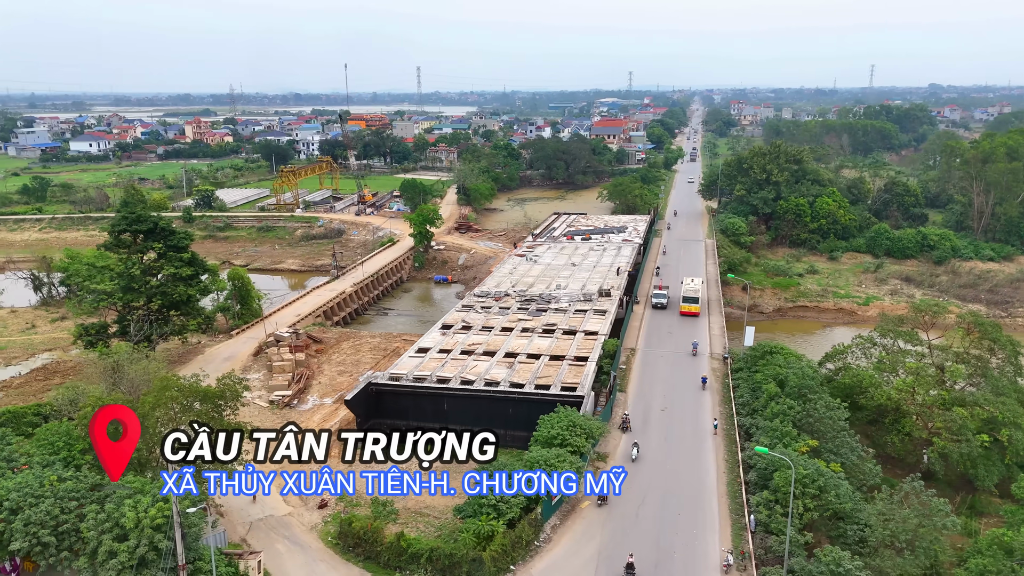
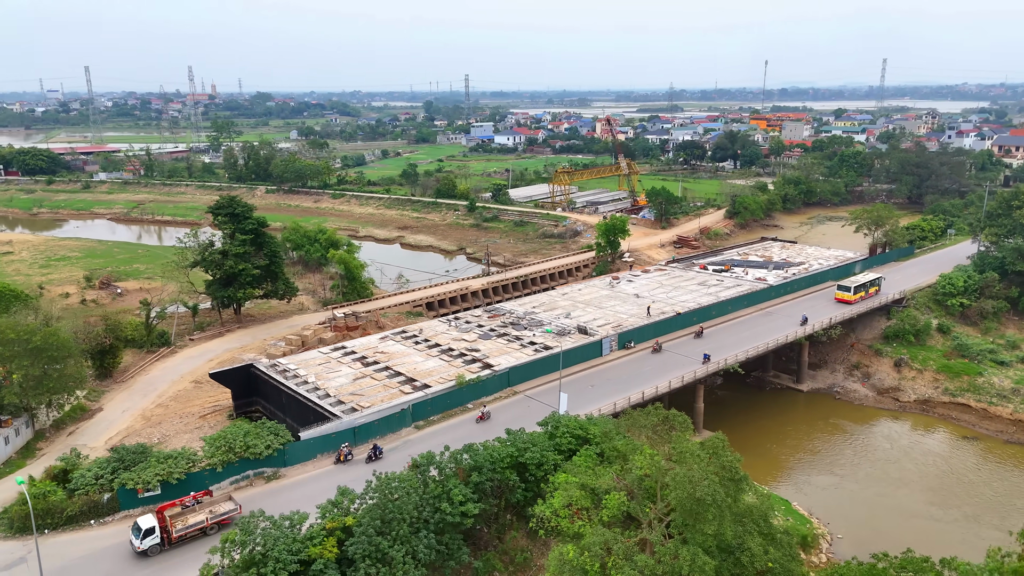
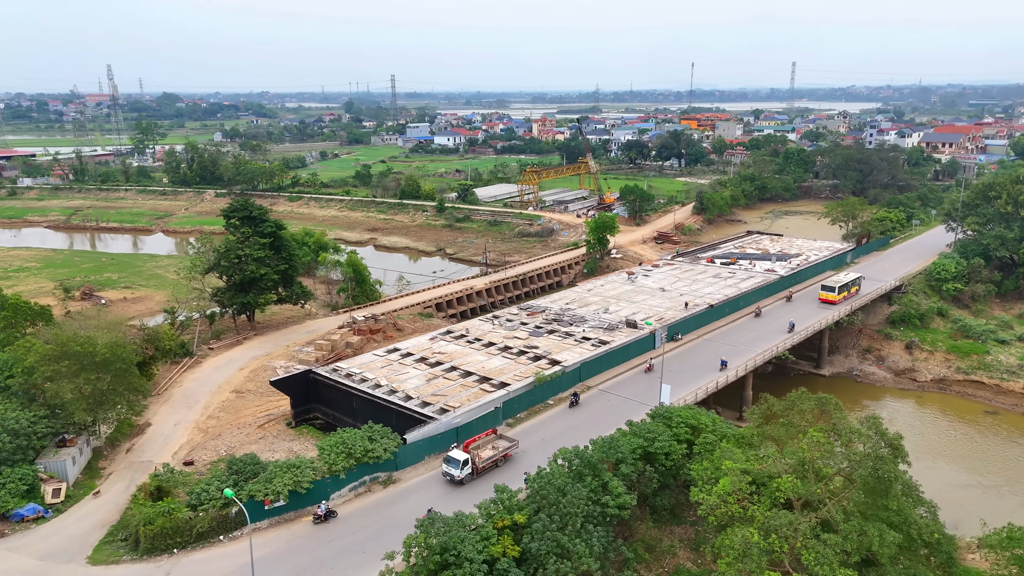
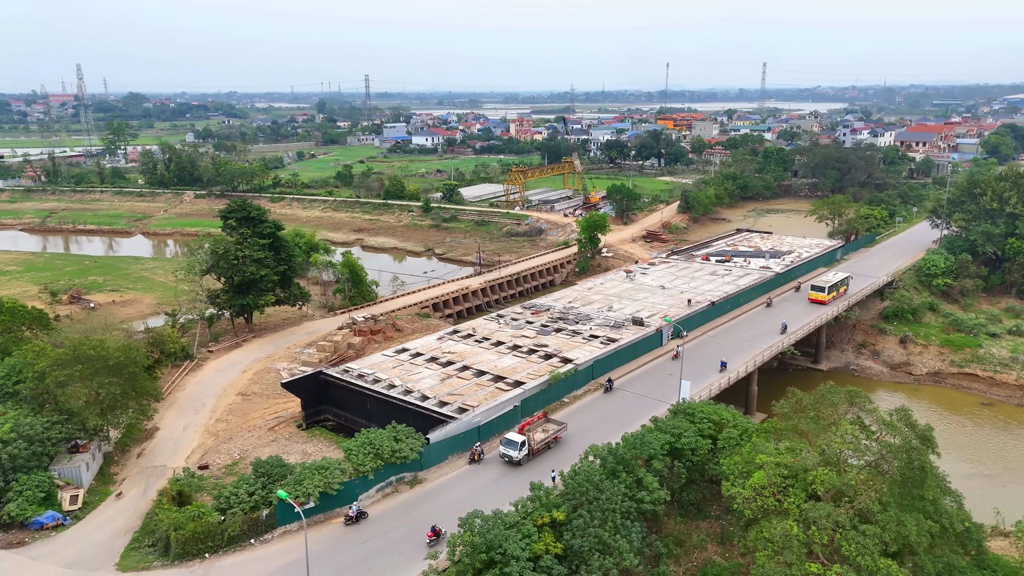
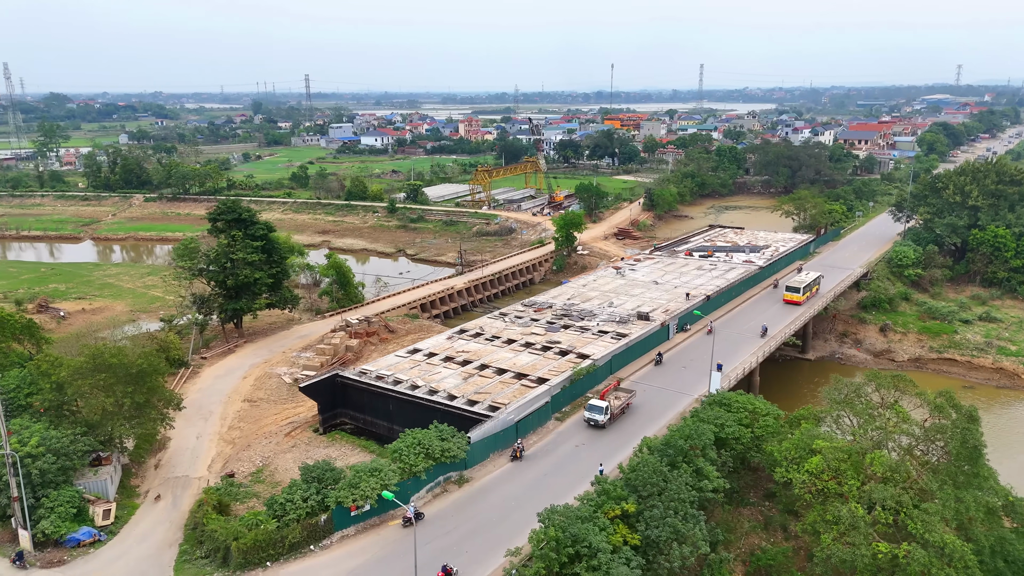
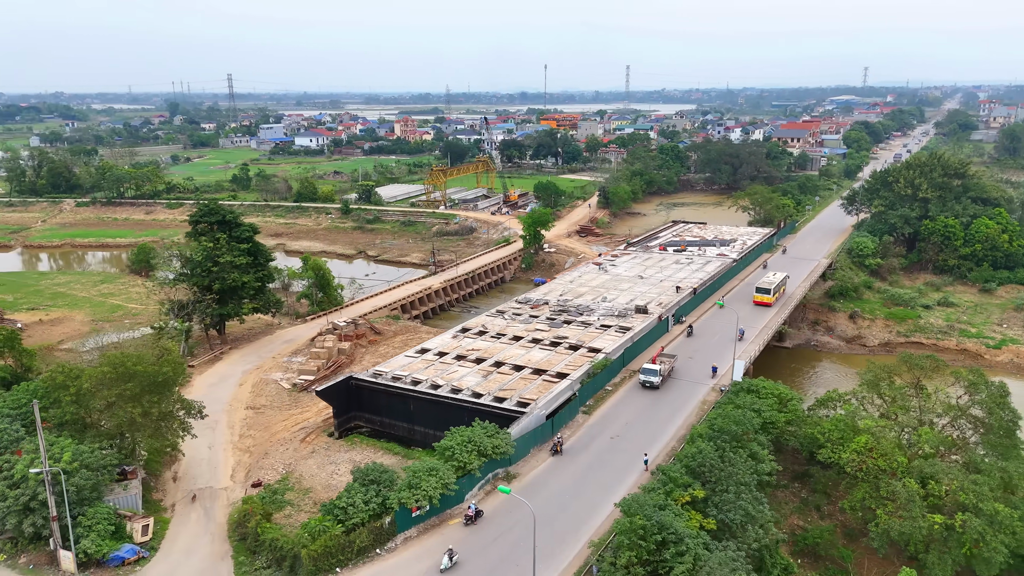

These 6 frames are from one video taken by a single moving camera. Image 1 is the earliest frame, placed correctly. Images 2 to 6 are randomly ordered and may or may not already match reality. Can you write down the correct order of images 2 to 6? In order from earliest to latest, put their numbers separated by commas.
6, 5, 4, 3, 2
